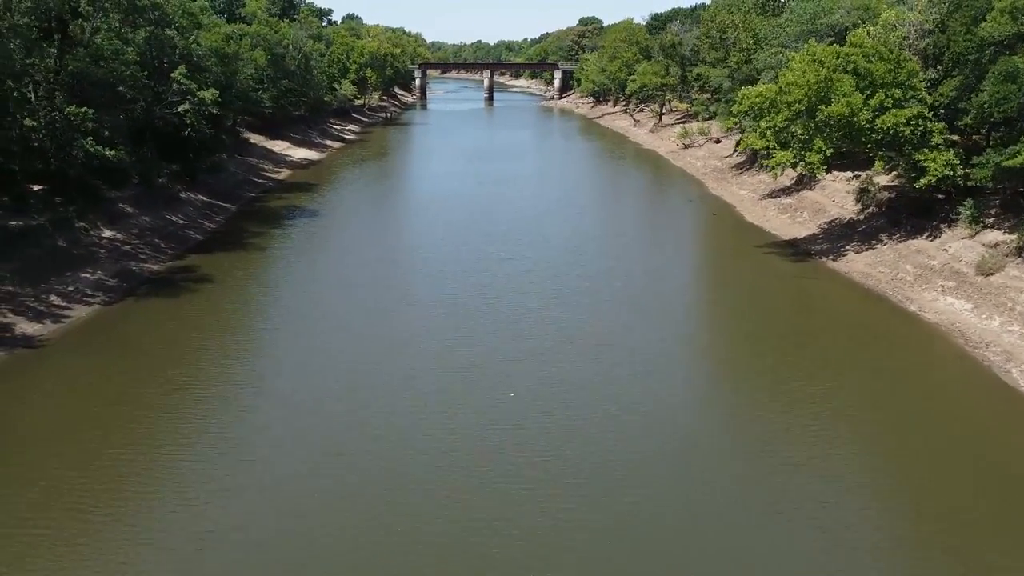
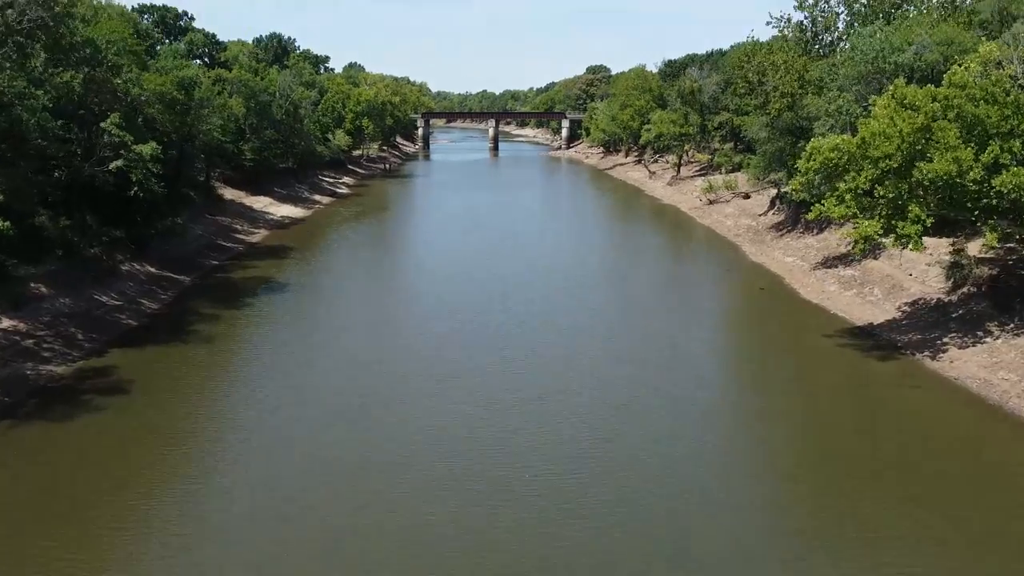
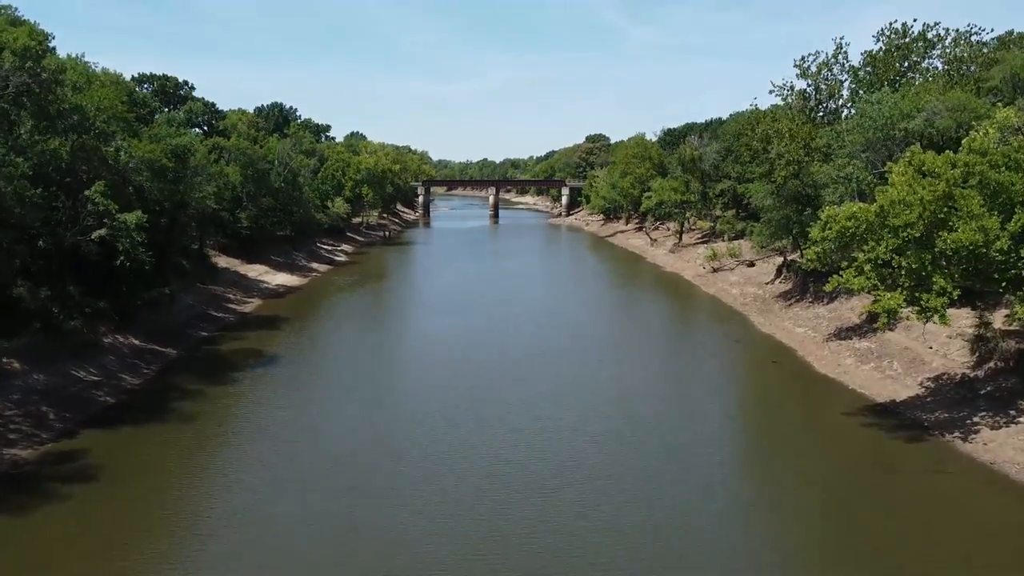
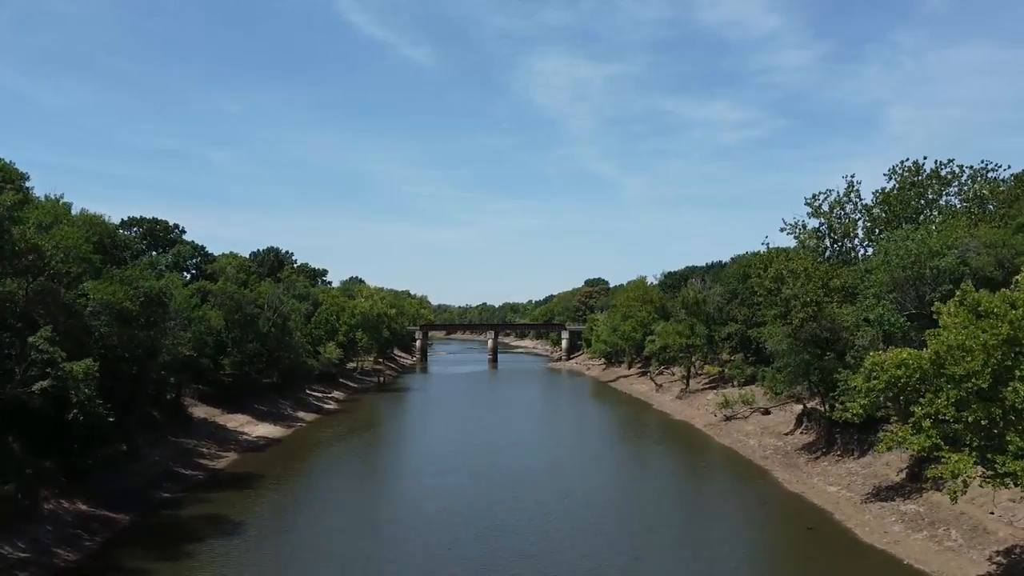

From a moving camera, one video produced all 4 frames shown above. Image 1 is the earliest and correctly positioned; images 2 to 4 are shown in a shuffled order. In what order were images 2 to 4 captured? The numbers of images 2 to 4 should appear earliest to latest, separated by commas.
2, 3, 4
